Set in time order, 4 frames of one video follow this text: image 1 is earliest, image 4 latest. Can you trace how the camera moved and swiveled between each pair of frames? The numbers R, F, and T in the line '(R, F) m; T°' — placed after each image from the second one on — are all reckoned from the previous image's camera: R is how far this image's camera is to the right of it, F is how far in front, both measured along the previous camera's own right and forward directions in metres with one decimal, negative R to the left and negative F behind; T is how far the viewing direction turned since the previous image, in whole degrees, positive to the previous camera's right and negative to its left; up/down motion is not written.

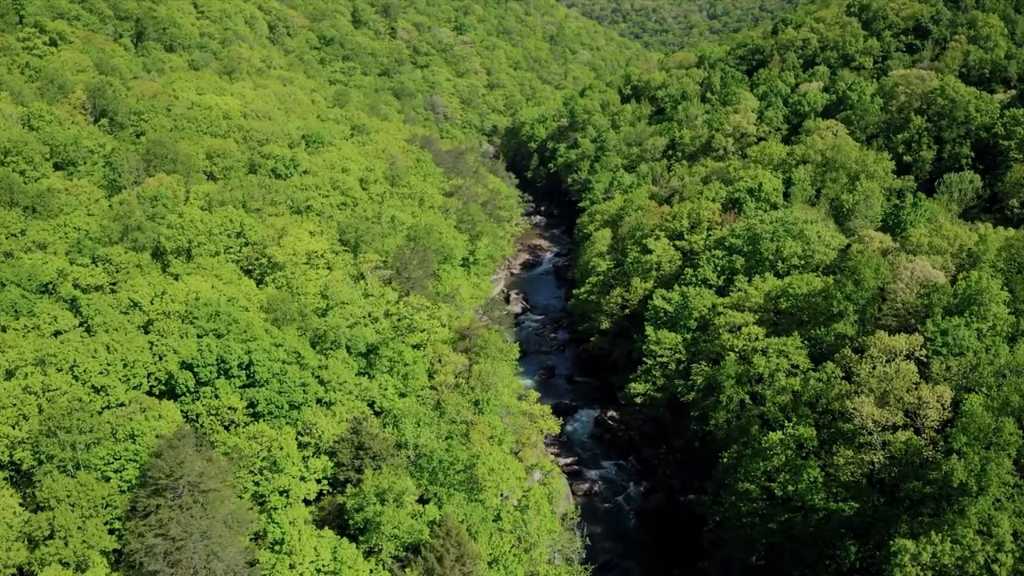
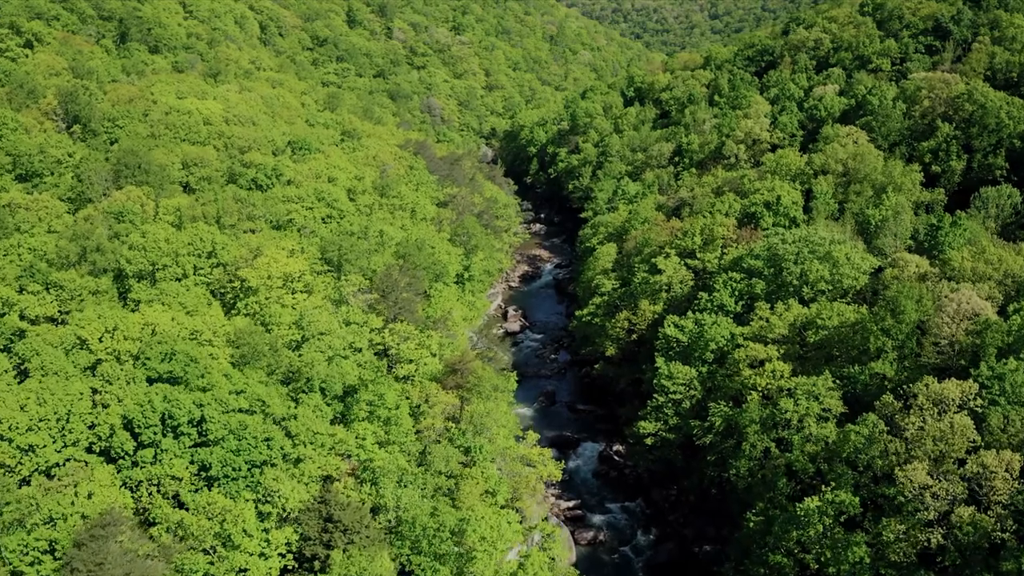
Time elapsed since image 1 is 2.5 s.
(+0.3, +5.5) m; 0°
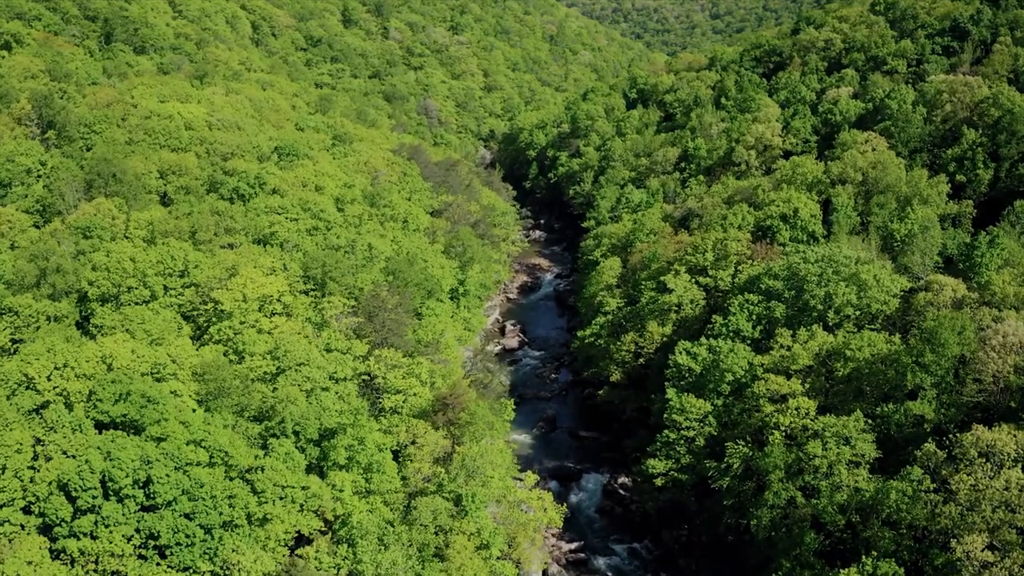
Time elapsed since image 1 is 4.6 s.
(+0.2, +4.5) m; 0°
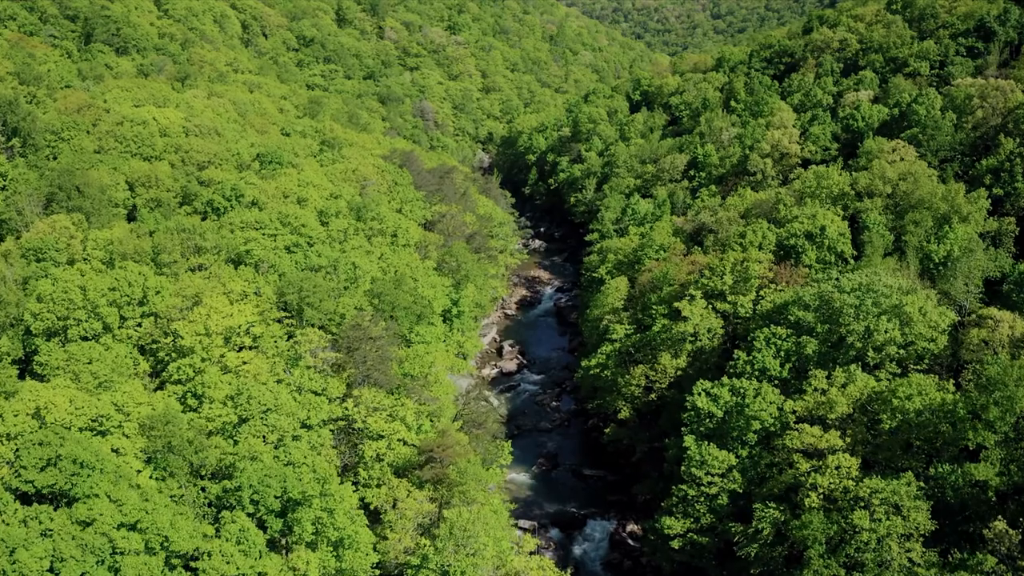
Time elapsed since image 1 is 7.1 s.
(+0.2, +5.6) m; 0°
